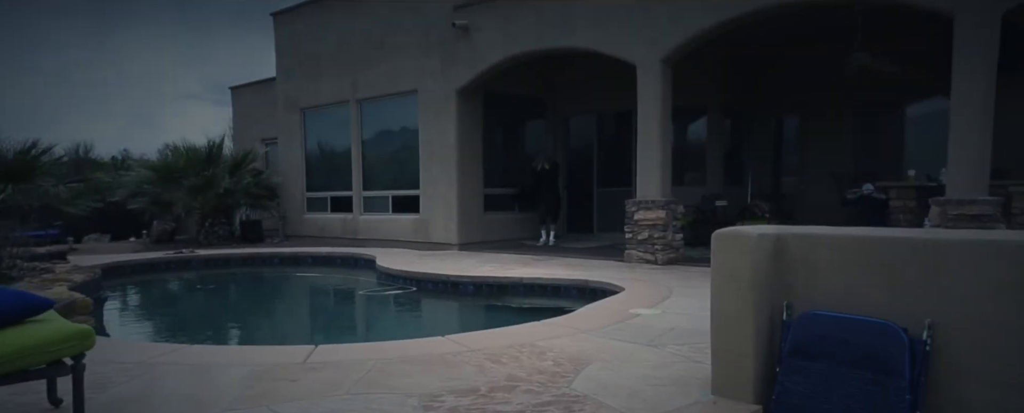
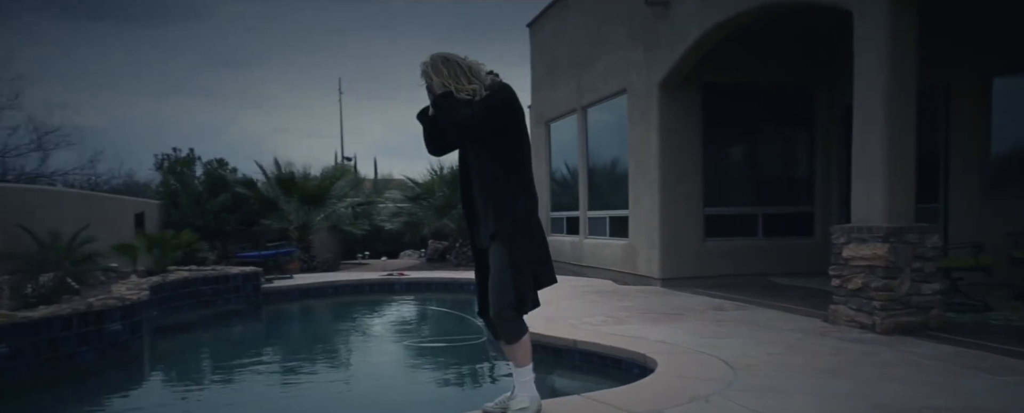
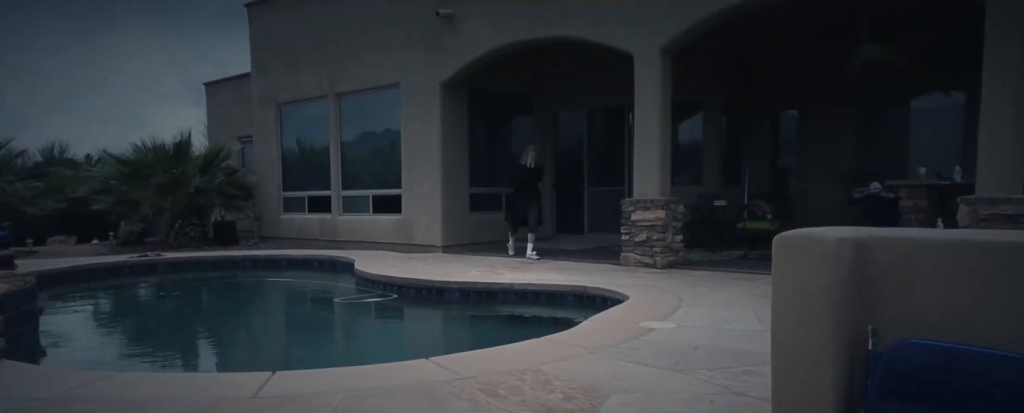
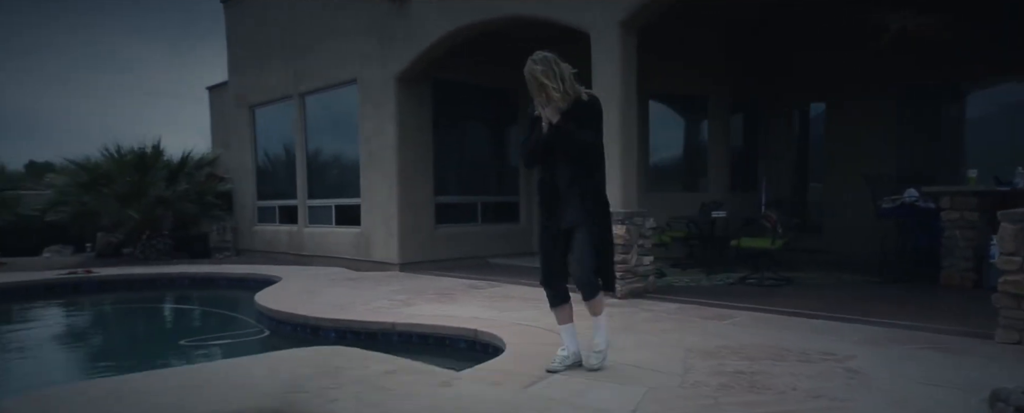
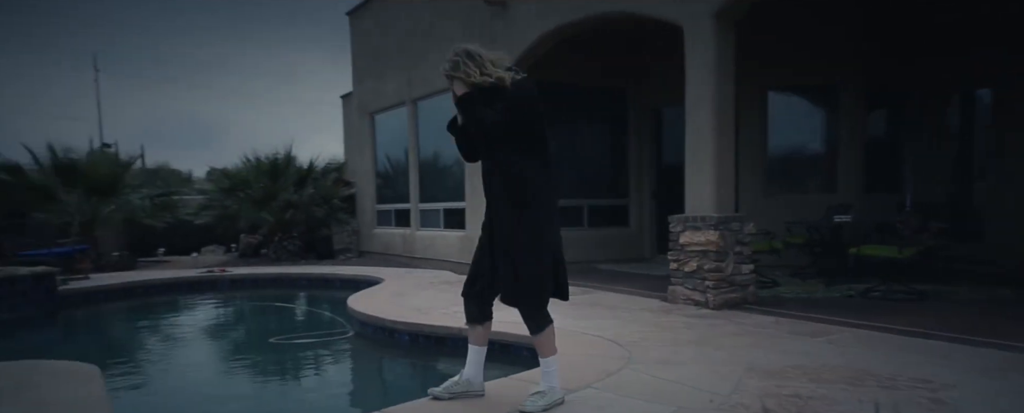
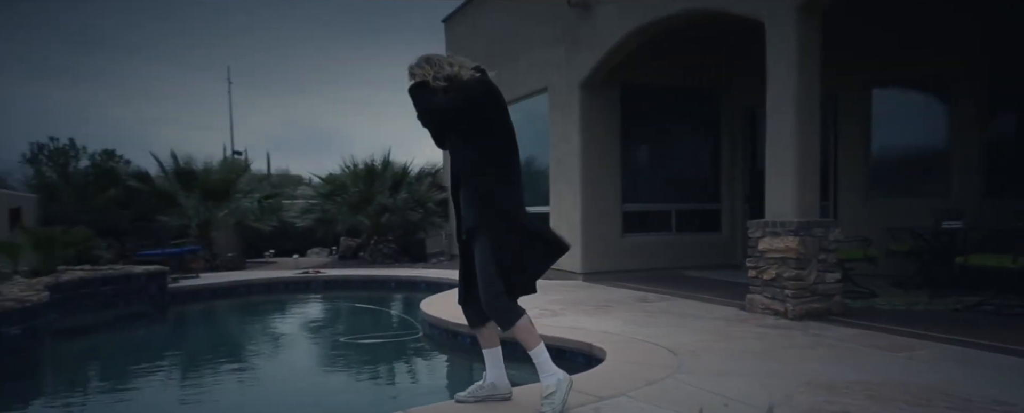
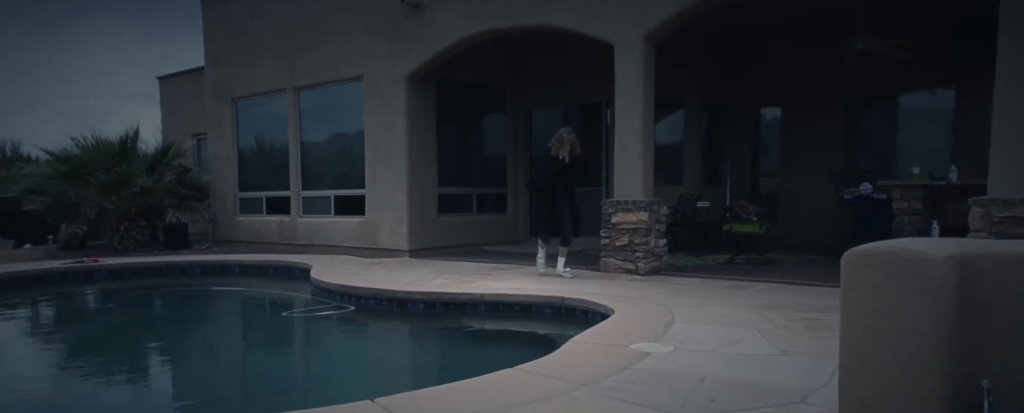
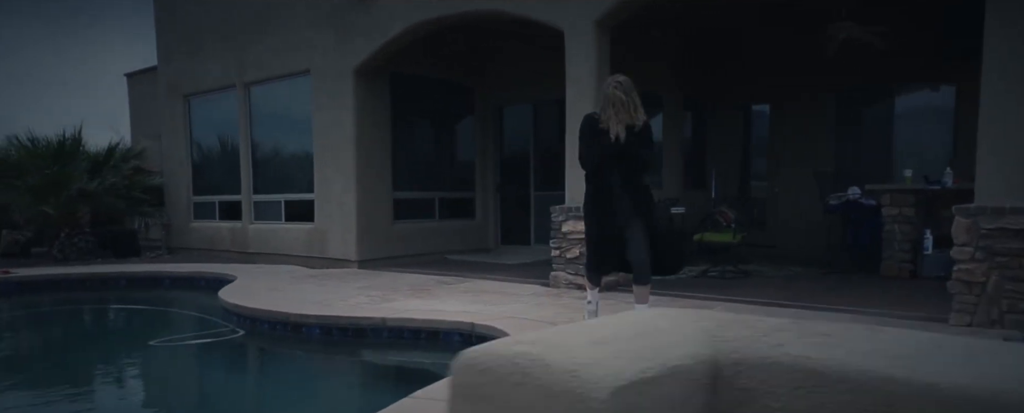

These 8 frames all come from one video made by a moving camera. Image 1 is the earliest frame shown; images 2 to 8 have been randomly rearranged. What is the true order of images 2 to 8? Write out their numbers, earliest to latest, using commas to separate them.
3, 7, 8, 4, 5, 6, 2
